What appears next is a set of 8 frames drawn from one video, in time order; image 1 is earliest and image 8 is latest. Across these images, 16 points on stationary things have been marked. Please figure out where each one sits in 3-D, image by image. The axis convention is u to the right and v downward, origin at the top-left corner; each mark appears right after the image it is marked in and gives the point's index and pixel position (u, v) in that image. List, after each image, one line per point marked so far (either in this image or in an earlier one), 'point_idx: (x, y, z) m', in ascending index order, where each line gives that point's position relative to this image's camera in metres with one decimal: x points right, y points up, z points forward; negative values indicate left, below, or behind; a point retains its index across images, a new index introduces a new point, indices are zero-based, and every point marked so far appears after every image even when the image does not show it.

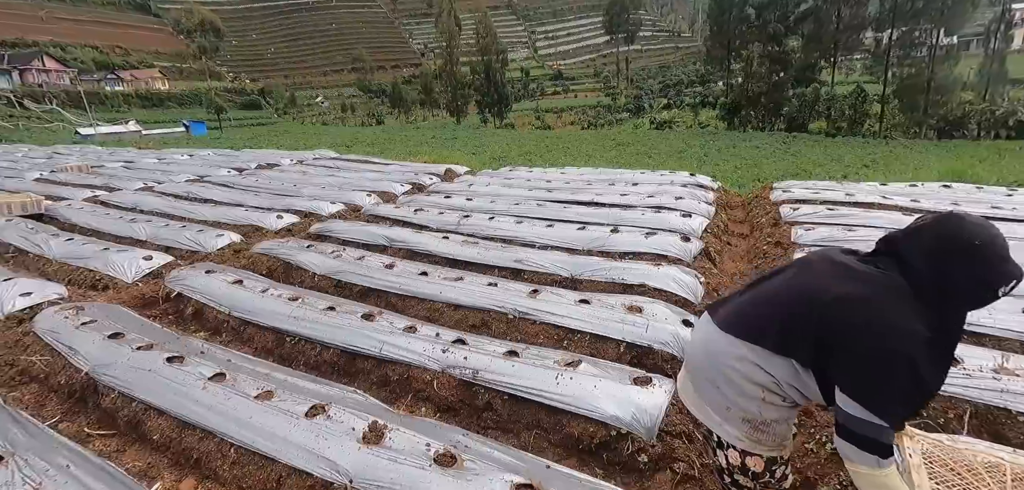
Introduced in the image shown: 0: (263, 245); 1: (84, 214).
0: (-3.6, 0.0, +7.6) m
1: (-8.3, +0.7, +9.8) m
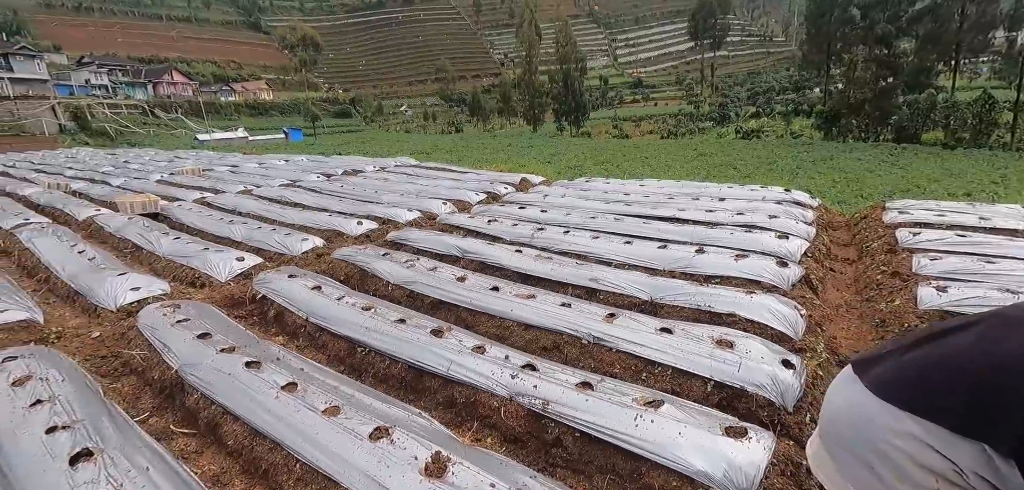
0: (-2.5, -0.1, +7.8) m
1: (-6.8, +0.7, +10.6) m
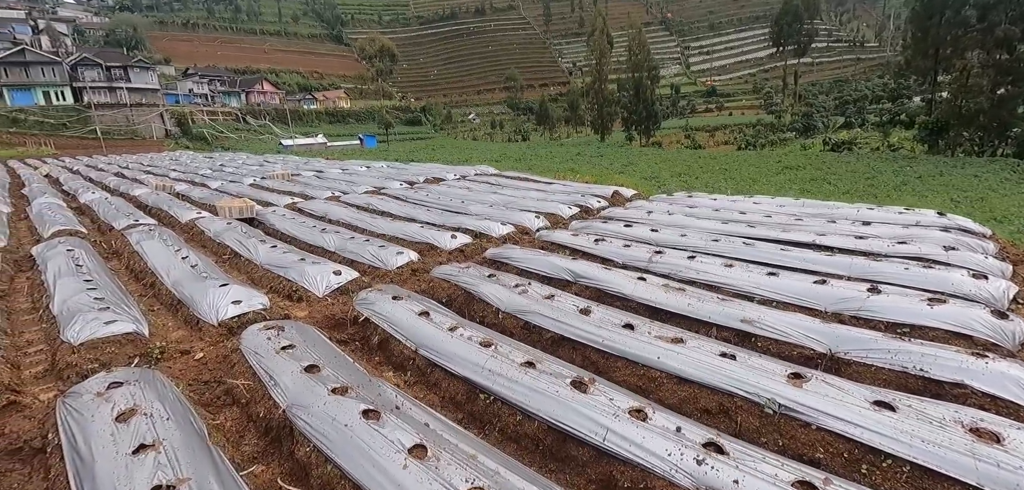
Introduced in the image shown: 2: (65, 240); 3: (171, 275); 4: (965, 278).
0: (-0.9, -0.4, +7.2) m
1: (-4.9, +0.6, +10.6) m
2: (-7.9, +0.1, +9.1) m
3: (-5.0, -0.4, +7.5) m
4: (+4.8, -0.4, +5.5) m
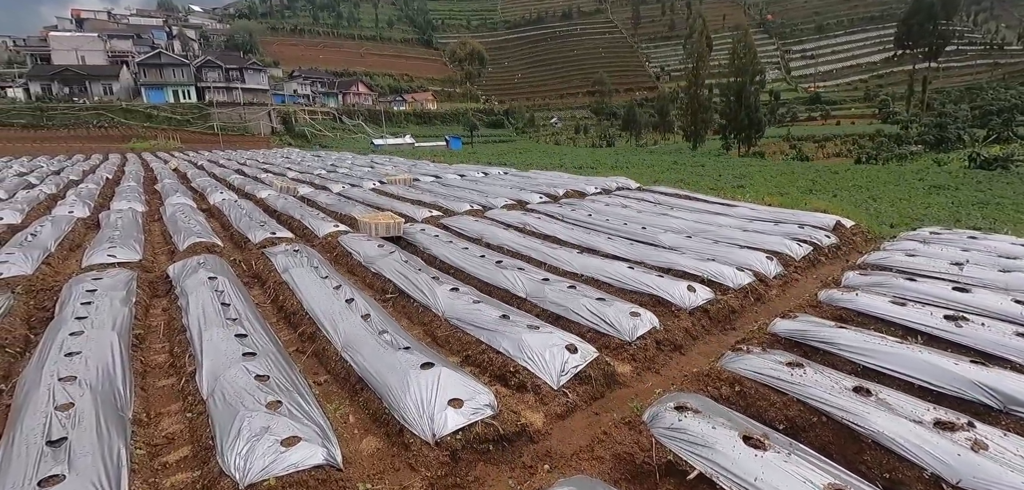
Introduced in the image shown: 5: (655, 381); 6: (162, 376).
0: (+2.1, -1.0, +4.7) m
1: (-1.2, 0.0, +8.5) m
2: (-4.5, -0.2, +7.5) m
3: (-1.8, -0.9, +5.5) m
4: (+7.5, -1.3, +2.1) m
5: (+1.5, -1.4, +5.3) m
6: (-3.4, -1.3, +5.0) m
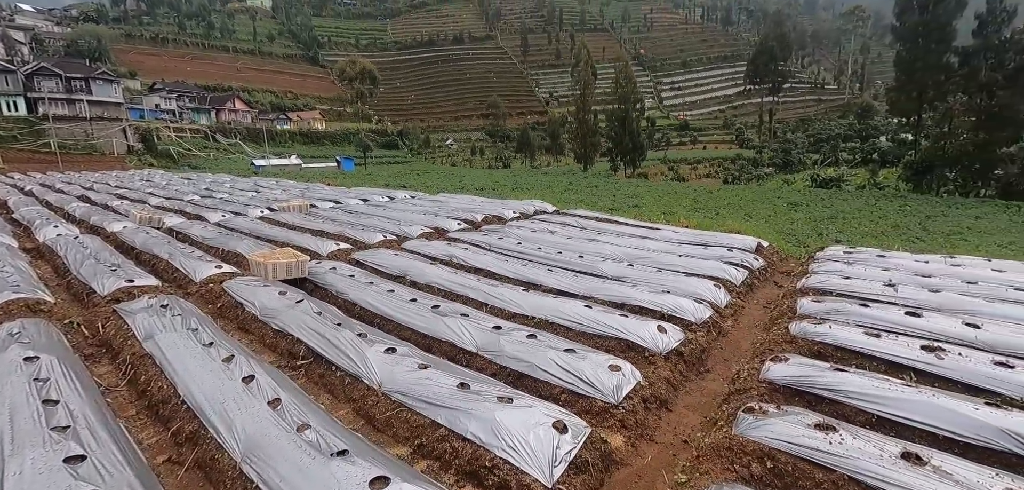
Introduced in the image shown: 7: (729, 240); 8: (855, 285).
0: (+1.9, -1.4, +3.9) m
1: (-2.2, -0.5, +7.1) m
2: (-5.1, -0.8, +5.4) m
3: (-2.1, -1.4, +3.9) m
4: (+7.8, -1.4, +2.5) m
5: (+1.2, -1.8, +4.3) m
6: (-3.5, -1.8, +3.1) m
7: (+4.7, +0.1, +11.2) m
8: (+5.2, -0.6, +7.9) m
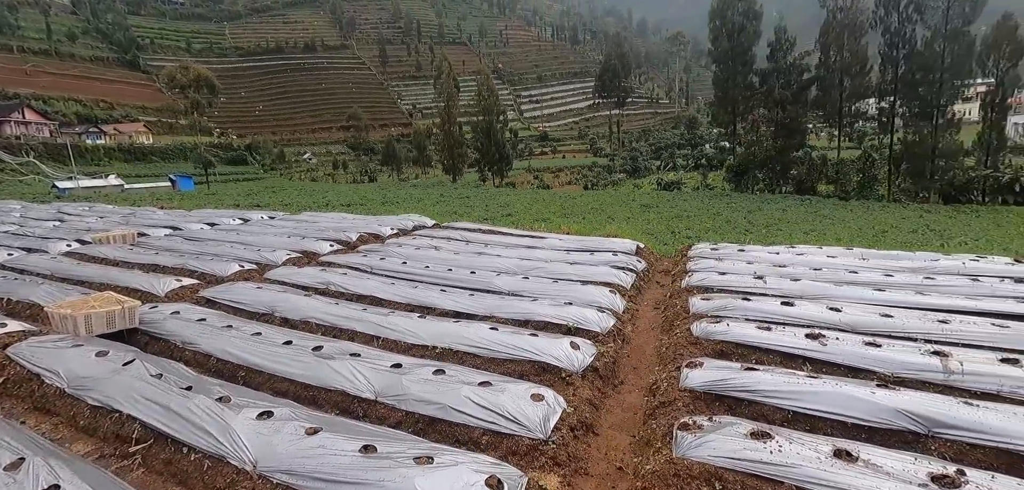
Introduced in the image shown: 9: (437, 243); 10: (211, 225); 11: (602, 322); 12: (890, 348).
0: (+1.4, -1.4, +3.7) m
1: (-3.4, -0.9, +5.7) m
2: (-5.8, -1.4, +3.4) m
3: (-2.5, -1.7, +2.7) m
4: (+7.4, -1.0, +3.8) m
5: (+0.6, -1.9, +3.9) m
6: (-3.6, -2.1, +1.5) m
7: (+2.2, 0.0, +11.5) m
8: (+3.6, -0.6, +8.4) m
9: (-1.6, 0.0, +11.2) m
10: (-8.5, +0.5, +14.8) m
11: (+1.2, -1.0, +6.6) m
12: (+4.2, -1.1, +5.7) m
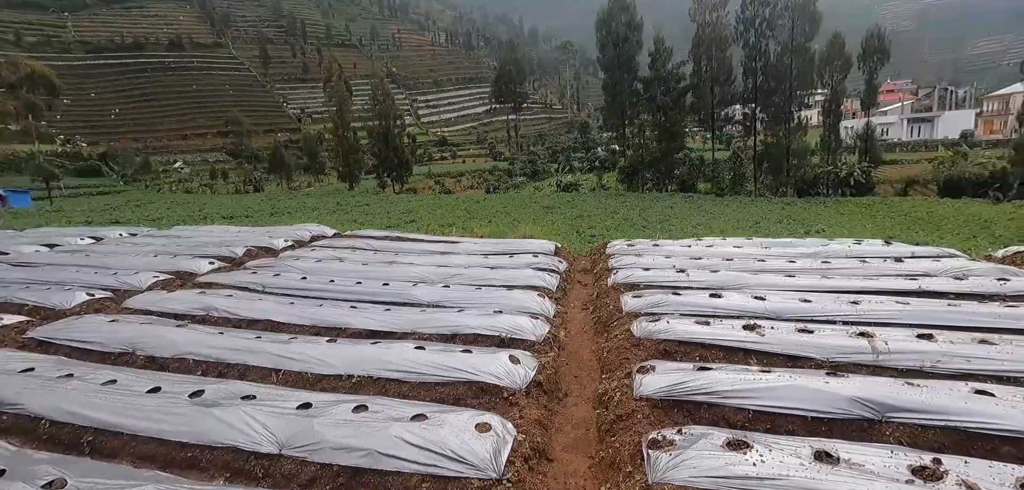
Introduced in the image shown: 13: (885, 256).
0: (+1.1, -1.4, +3.2) m
1: (-4.0, -1.2, +4.3) m
2: (-5.9, -1.7, +1.6) m
3: (-2.5, -1.8, +1.5) m
4: (+6.9, -0.7, +4.4) m
5: (+0.3, -1.8, +3.3) m
6: (-3.4, -2.3, +0.2) m
7: (+0.4, 0.0, +11.0) m
8: (+2.3, -0.5, +8.2) m
9: (-3.3, -0.2, +10.0) m
10: (-10.8, -0.1, +12.3) m
11: (+0.3, -1.0, +6.1) m
12: (+3.4, -1.0, +5.7) m
13: (+7.6, -0.2, +10.6) m
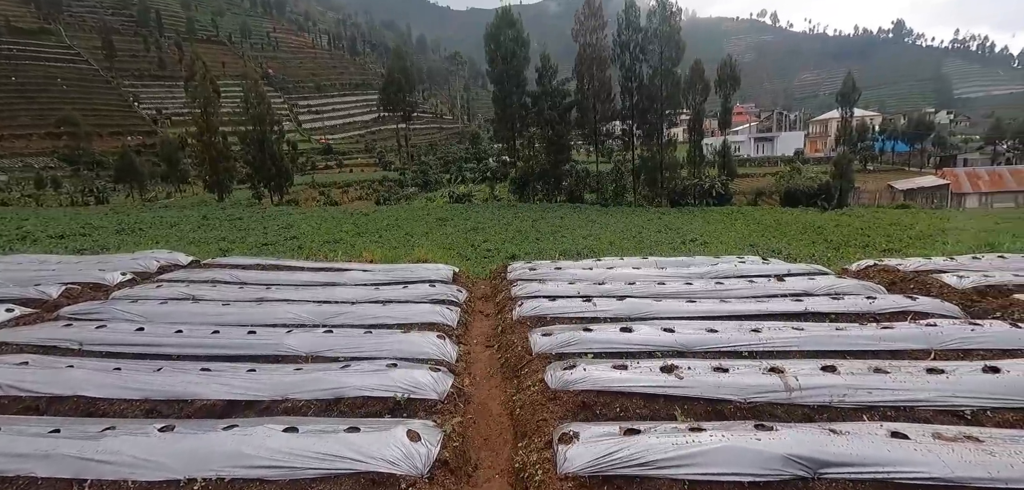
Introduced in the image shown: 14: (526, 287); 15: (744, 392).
0: (+0.6, -1.7, +2.6) m
1: (-4.6, -1.6, +2.6) m
2: (-5.9, -2.1, -0.5) m
3: (-2.6, -2.2, +0.2) m
4: (+6.1, -1.0, +5.0) m
5: (-0.1, -2.2, +2.5) m
6: (-3.1, -2.6, -1.3) m
7: (-1.7, -0.5, +10.1) m
8: (+0.8, -0.9, +7.8) m
9: (-5.1, -0.8, +8.4) m
10: (-12.9, -0.8, +9.1) m
11: (-0.7, -1.4, +5.2) m
12: (+2.4, -1.3, +5.5) m
13: (+5.5, -0.6, +11.1) m
14: (+0.2, -0.8, +9.1) m
15: (+2.4, -1.5, +5.3) m
